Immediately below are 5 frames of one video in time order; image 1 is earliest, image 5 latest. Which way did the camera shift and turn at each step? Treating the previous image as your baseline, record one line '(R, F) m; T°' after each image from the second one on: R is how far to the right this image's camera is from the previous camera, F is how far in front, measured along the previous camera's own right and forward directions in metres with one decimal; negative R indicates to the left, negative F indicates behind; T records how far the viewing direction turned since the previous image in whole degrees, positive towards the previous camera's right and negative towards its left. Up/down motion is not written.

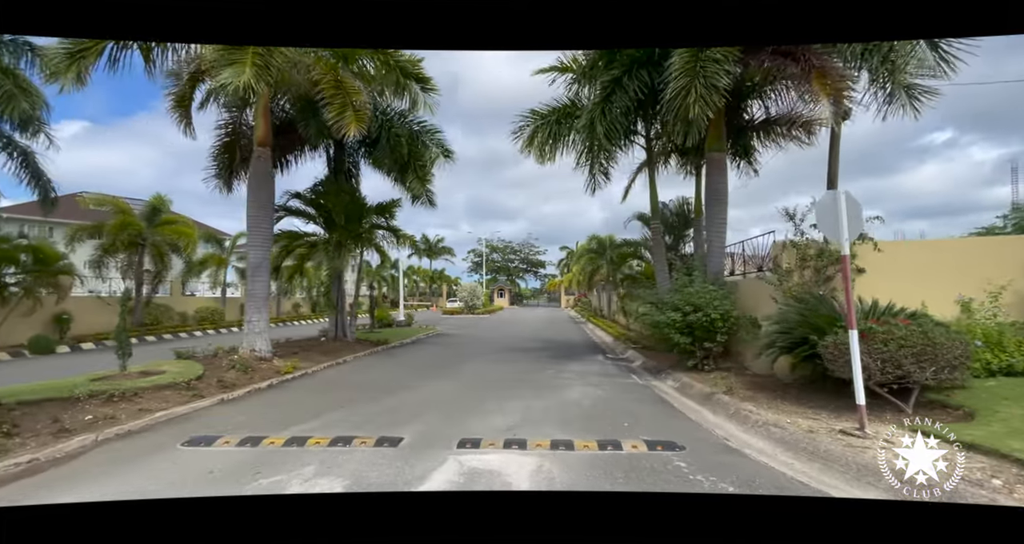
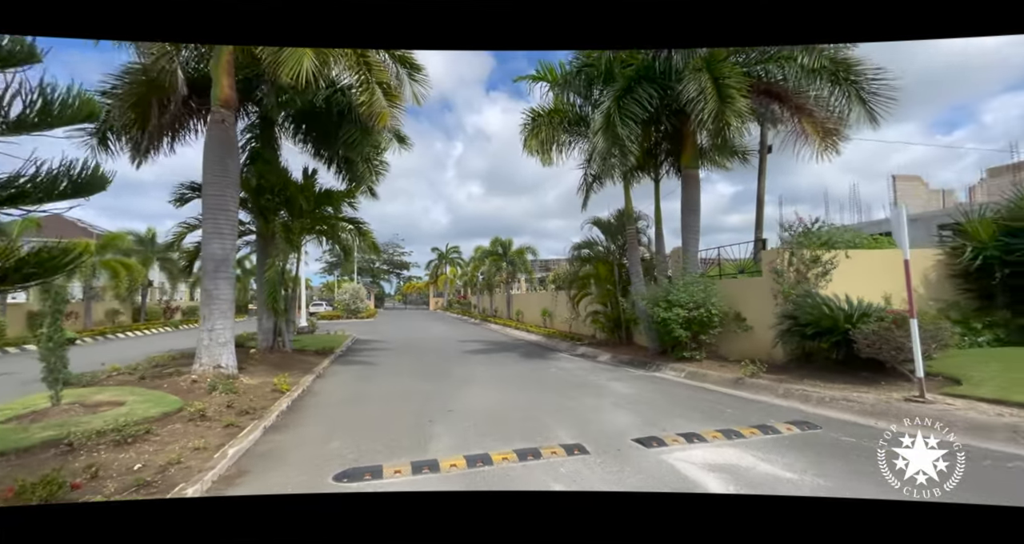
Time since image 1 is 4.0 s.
(-3.5, +0.7) m; +18°
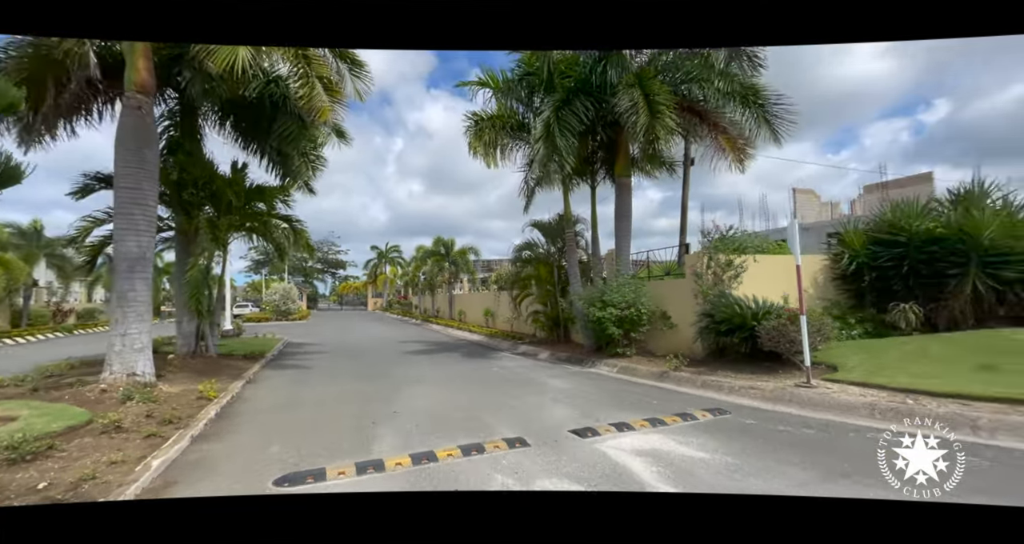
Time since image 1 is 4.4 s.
(0.0, -0.3) m; +7°
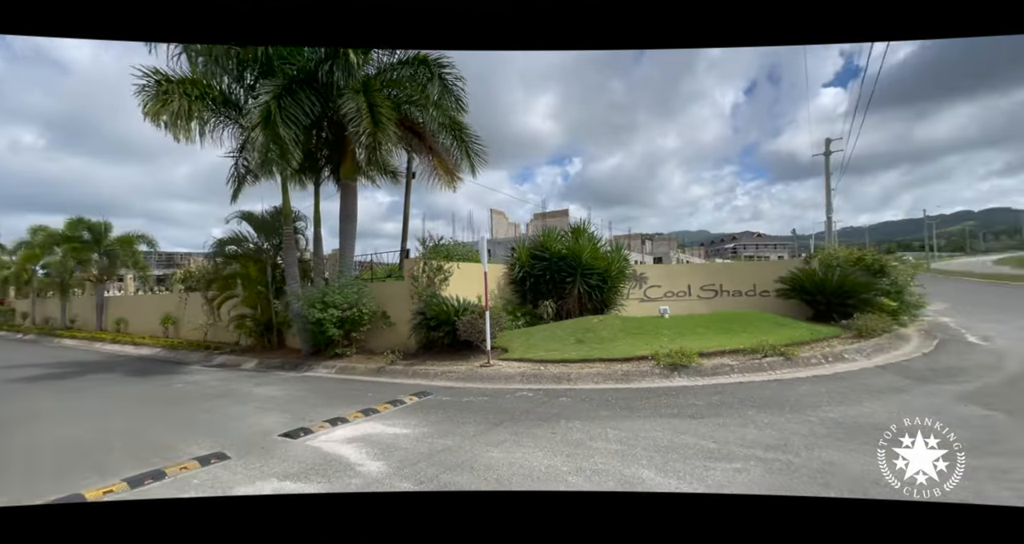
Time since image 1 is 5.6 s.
(-0.1, -0.7) m; +32°
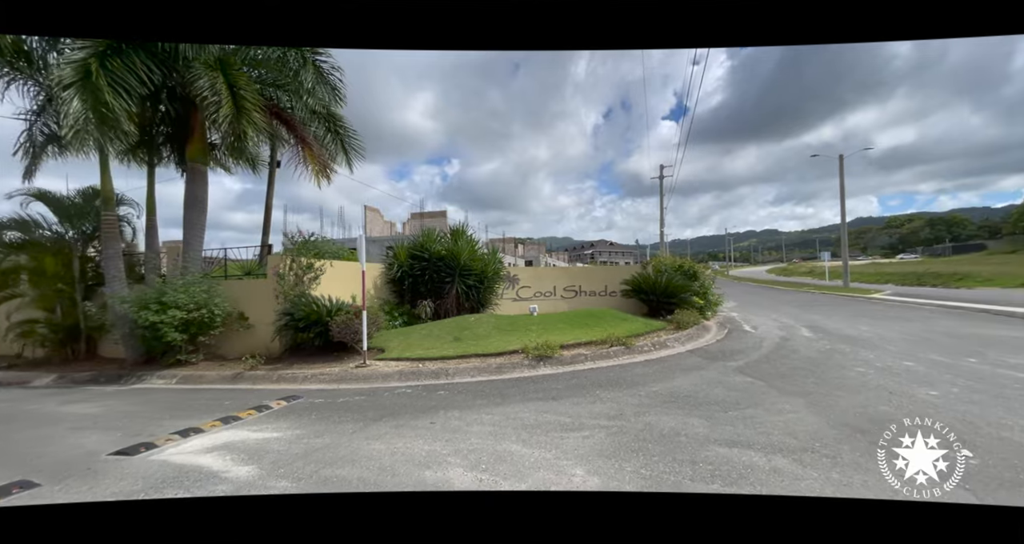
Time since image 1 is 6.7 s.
(0.0, -0.2) m; +15°
